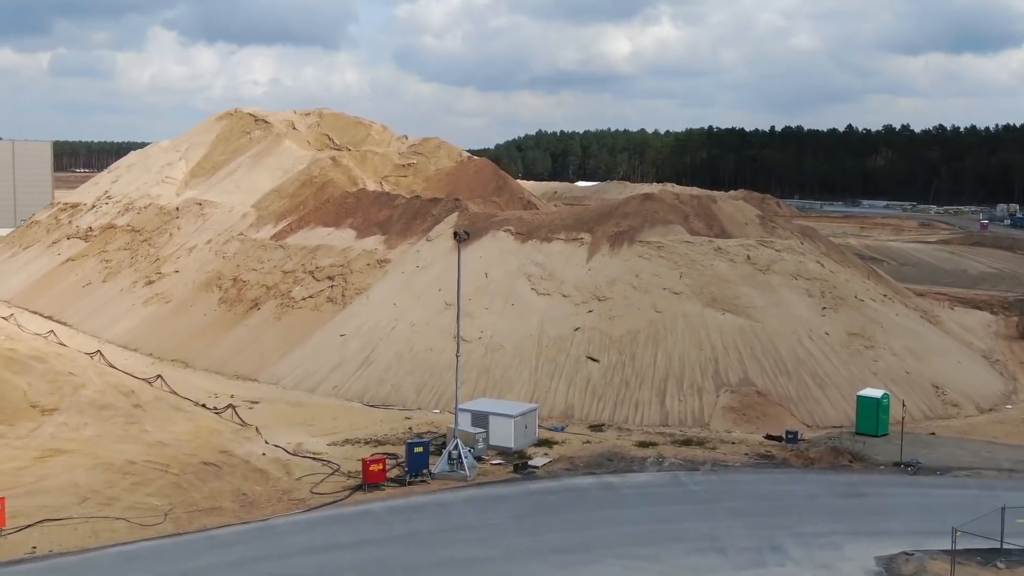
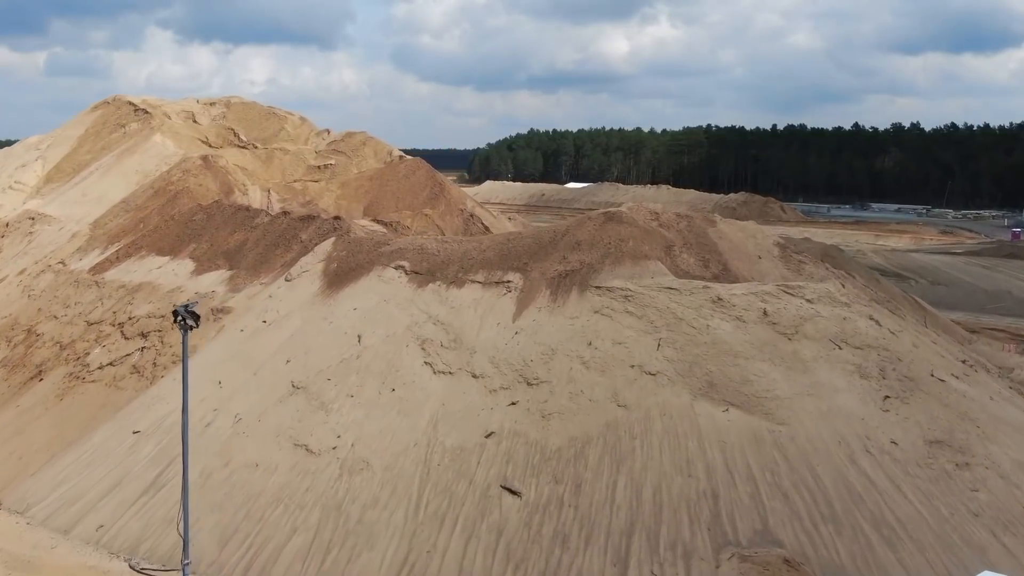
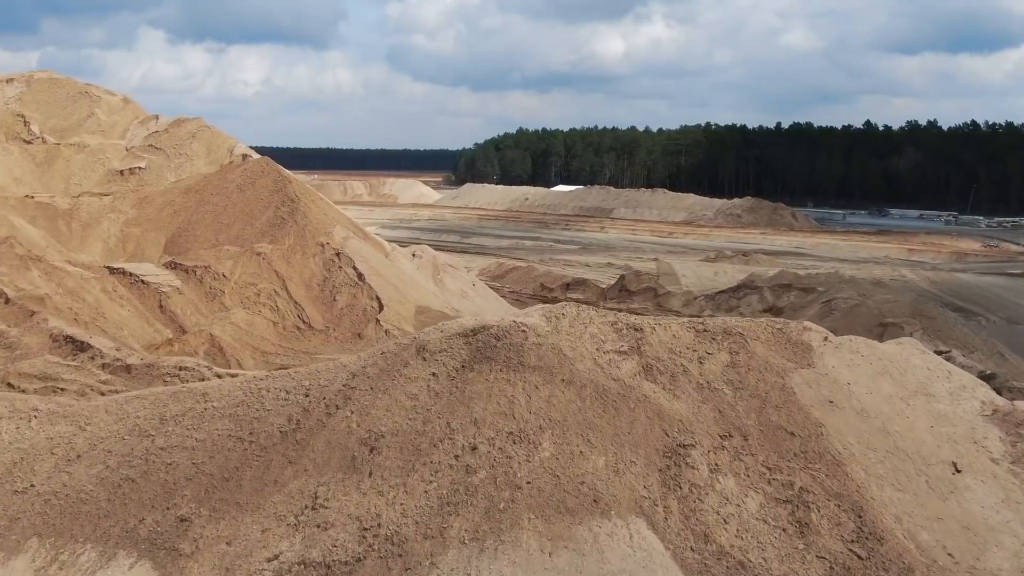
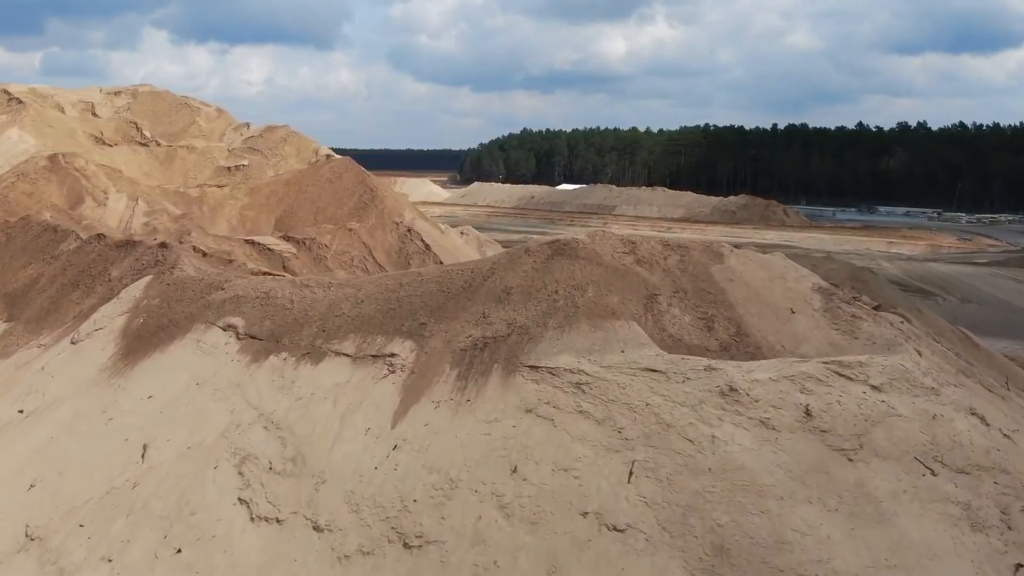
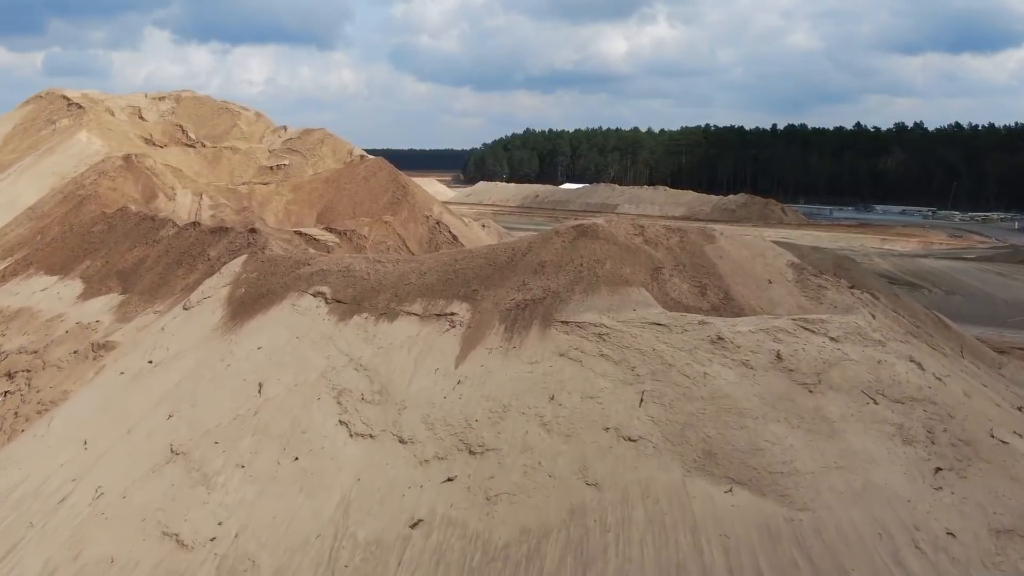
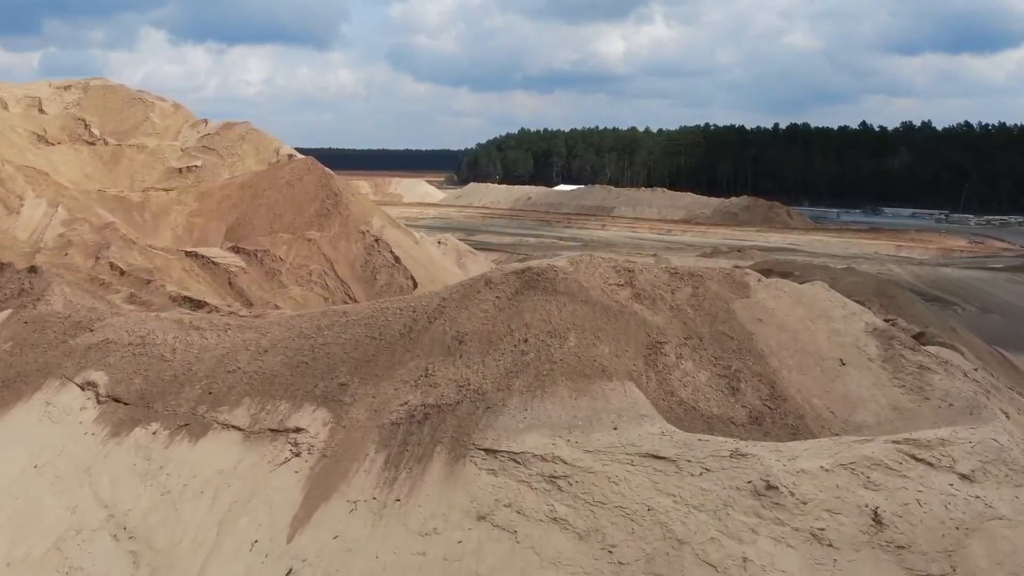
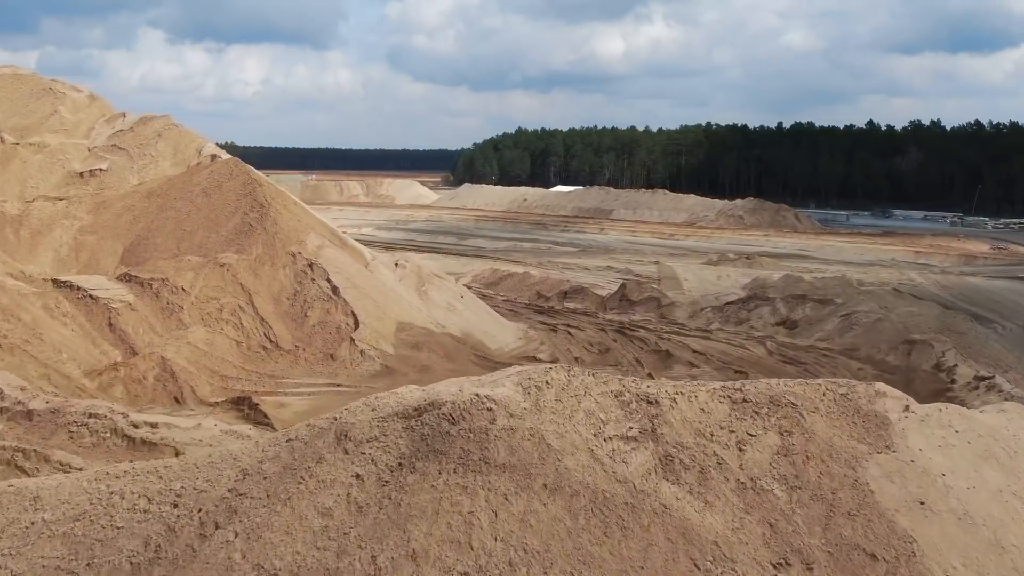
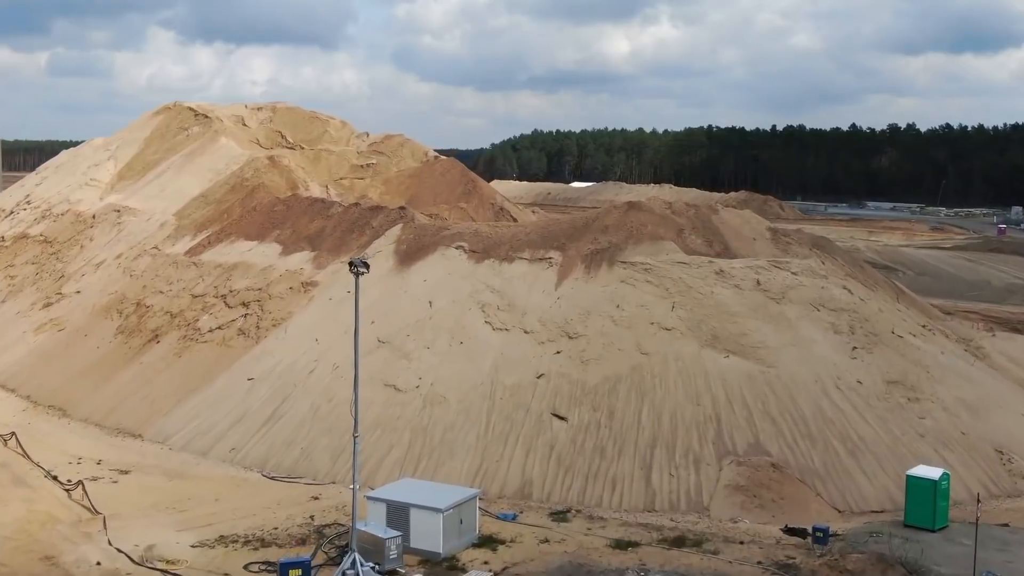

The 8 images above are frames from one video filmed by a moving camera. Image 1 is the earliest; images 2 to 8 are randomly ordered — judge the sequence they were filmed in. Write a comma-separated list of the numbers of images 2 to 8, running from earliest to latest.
8, 2, 5, 4, 6, 3, 7
